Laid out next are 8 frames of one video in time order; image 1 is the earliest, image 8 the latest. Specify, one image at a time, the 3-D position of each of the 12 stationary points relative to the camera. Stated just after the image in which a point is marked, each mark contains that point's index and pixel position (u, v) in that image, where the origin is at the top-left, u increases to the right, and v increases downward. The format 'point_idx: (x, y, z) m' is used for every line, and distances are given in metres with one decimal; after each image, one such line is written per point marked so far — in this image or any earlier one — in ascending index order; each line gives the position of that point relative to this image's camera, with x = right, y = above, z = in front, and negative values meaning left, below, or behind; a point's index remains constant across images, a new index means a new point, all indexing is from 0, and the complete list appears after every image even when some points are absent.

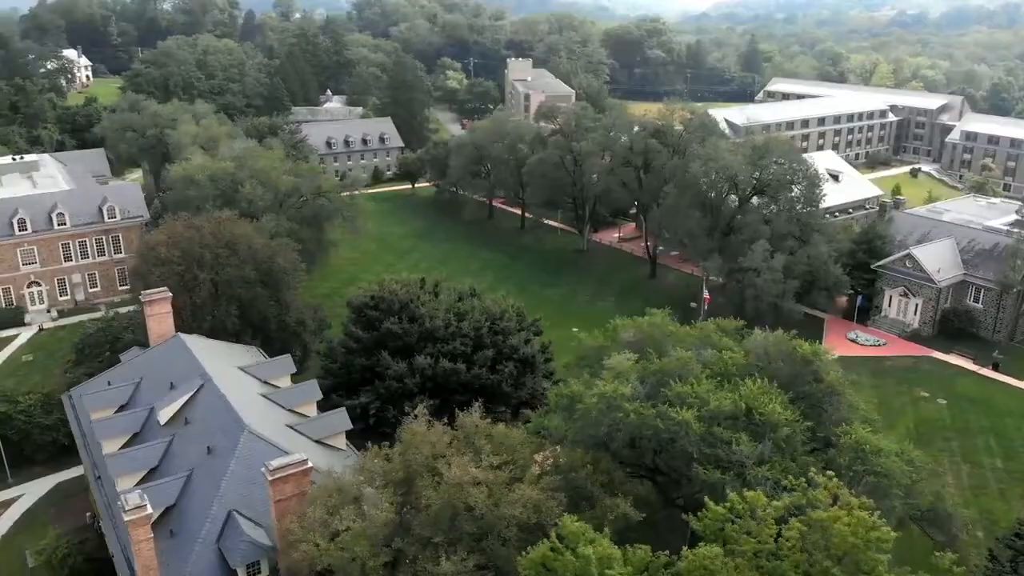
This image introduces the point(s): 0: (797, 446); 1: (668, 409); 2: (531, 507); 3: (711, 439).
0: (+6.4, -3.5, +19.2) m
1: (+3.6, -2.8, +19.5) m
2: (+0.4, -4.5, +17.7) m
3: (+4.4, -3.3, +18.8) m
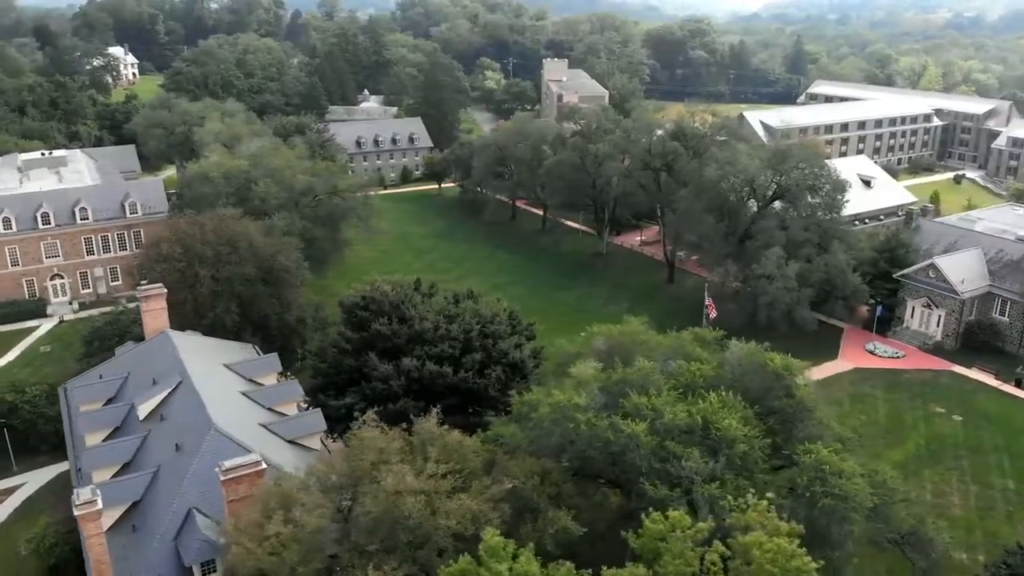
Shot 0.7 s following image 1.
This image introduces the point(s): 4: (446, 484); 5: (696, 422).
0: (+5.2, -3.8, +18.5) m
1: (+2.4, -3.0, +18.9) m
2: (-0.9, -4.7, +17.4) m
3: (+3.2, -3.5, +18.3) m
4: (-1.4, -4.2, +18.2) m
5: (+4.0, -2.9, +18.7) m
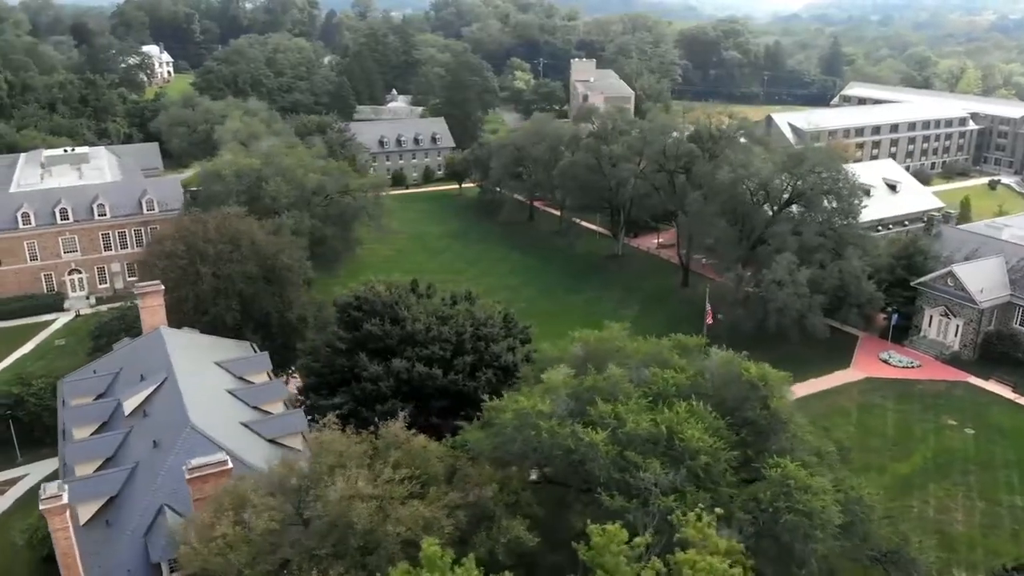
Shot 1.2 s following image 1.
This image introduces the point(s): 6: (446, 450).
0: (+4.3, -3.9, +18.0) m
1: (+1.6, -3.1, +18.6) m
2: (-1.8, -4.7, +17.2) m
3: (+2.3, -3.7, +17.9) m
4: (-2.3, -4.2, +18.0) m
5: (+3.2, -3.1, +18.3) m
6: (-1.6, -3.8, +20.0) m
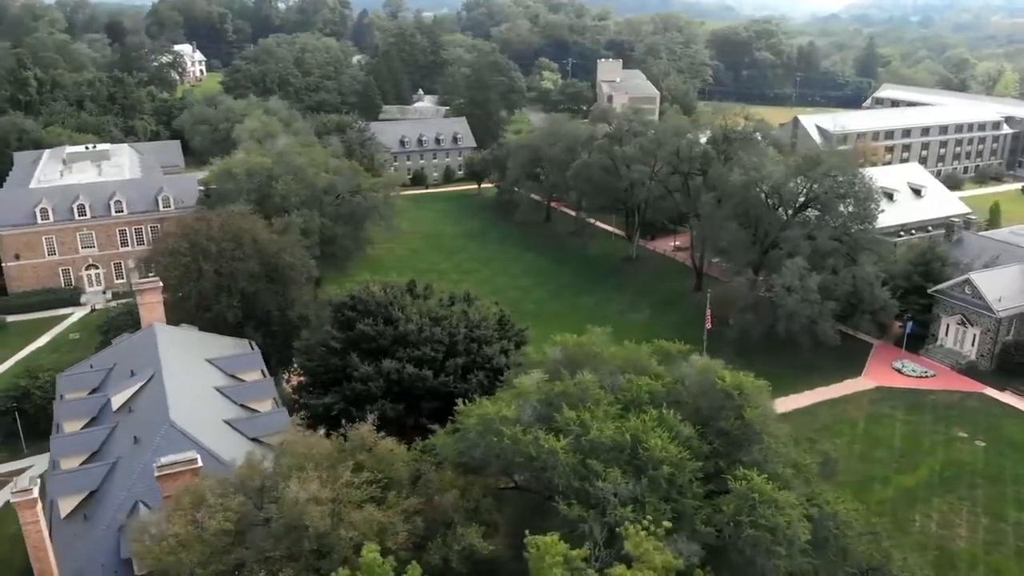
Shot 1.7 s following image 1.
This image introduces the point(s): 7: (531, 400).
0: (+3.5, -4.1, +17.6) m
1: (+0.8, -3.2, +18.3) m
2: (-2.7, -4.8, +17.0) m
3: (+1.5, -3.8, +17.6) m
4: (-3.2, -4.3, +17.9) m
5: (+2.3, -3.2, +17.9) m
6: (-2.3, -3.8, +19.8) m
7: (+0.4, -2.6, +19.8) m
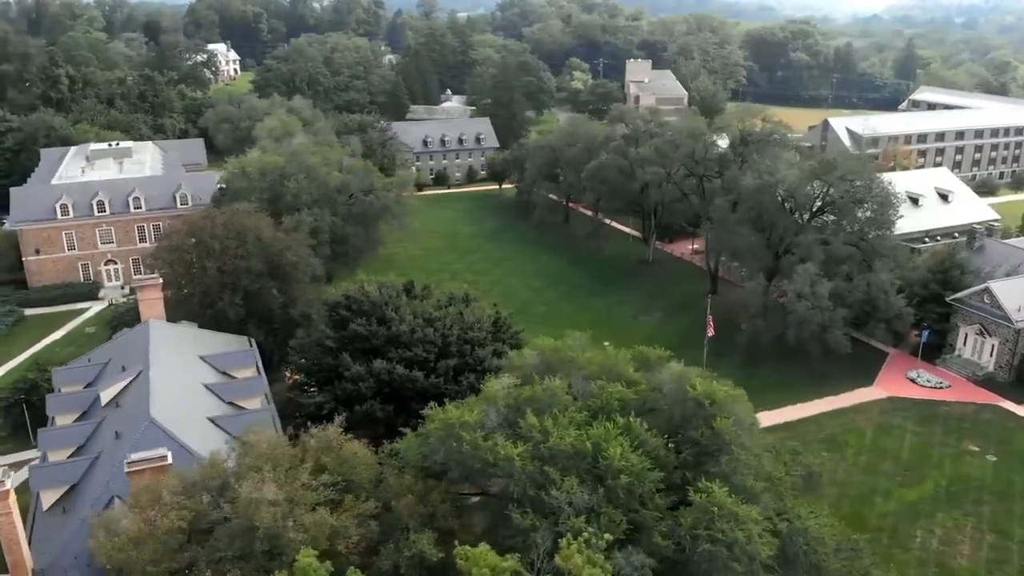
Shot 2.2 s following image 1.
0: (+2.6, -4.2, +17.3) m
1: (-0.1, -3.3, +18.0) m
2: (-3.7, -4.8, +16.9) m
3: (+0.6, -3.9, +17.3) m
4: (-4.0, -4.3, +17.8) m
5: (+1.5, -3.3, +17.6) m
6: (-3.1, -3.9, +19.7) m
7: (-0.4, -2.7, +19.6) m
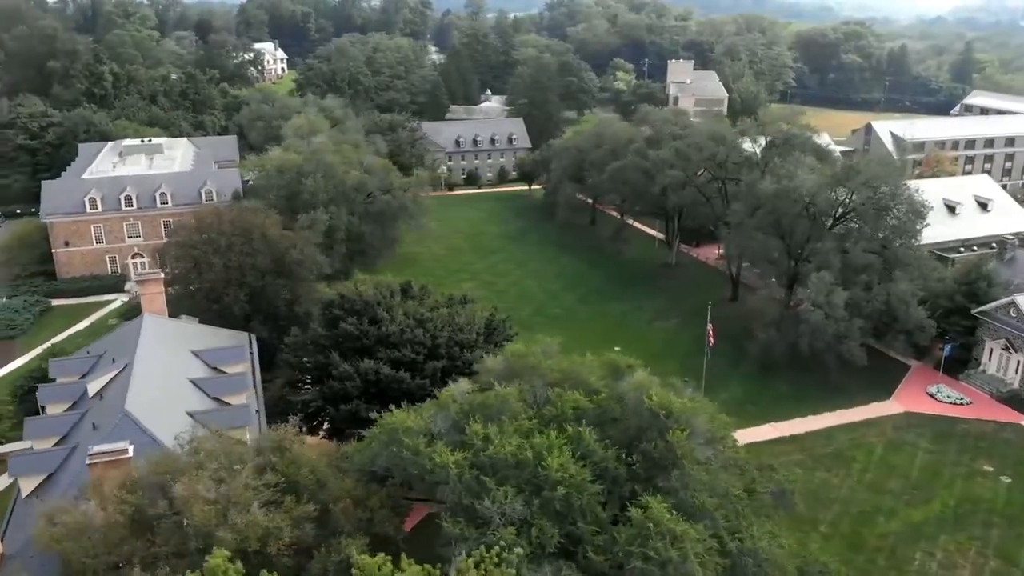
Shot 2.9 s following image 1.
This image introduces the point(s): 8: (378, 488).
0: (+1.3, -4.3, +16.8) m
1: (-1.3, -3.3, +17.8) m
2: (-5.0, -4.8, +16.9) m
3: (-0.7, -4.0, +17.0) m
4: (-5.3, -4.3, +17.8) m
5: (+0.2, -3.4, +17.2) m
6: (-4.2, -3.9, +19.6) m
7: (-1.5, -2.8, +19.4) m
8: (-3.1, -4.4, +18.9) m
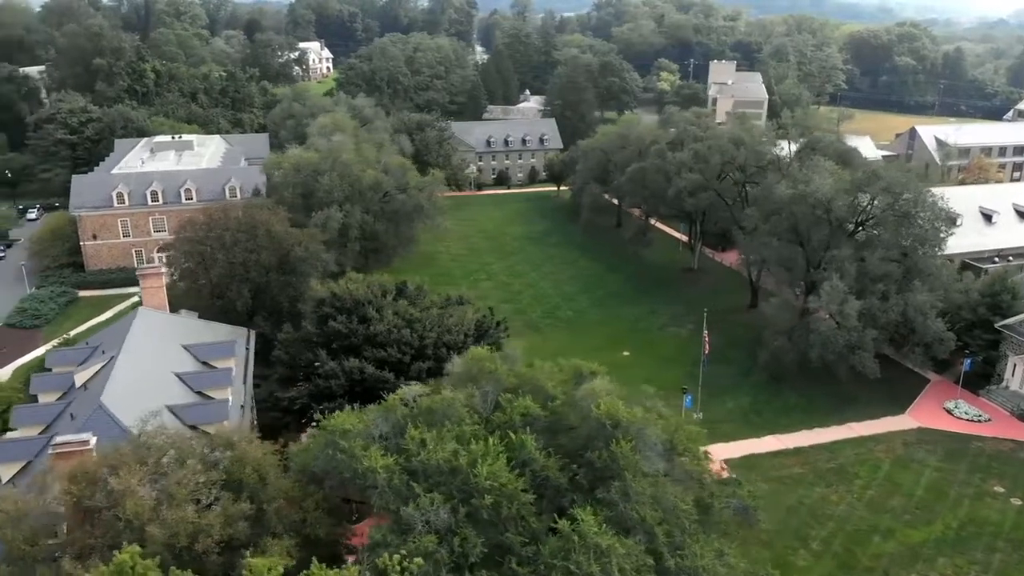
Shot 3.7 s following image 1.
0: (-0.1, -4.4, +16.5) m
1: (-2.6, -3.4, +17.6) m
2: (-6.4, -4.8, +16.9) m
3: (-2.1, -4.0, +16.8) m
4: (-6.6, -4.2, +17.9) m
5: (-1.1, -3.5, +17.0) m
6: (-5.4, -3.9, +19.6) m
7: (-2.7, -2.8, +19.2) m
8: (-4.4, -4.4, +18.9) m
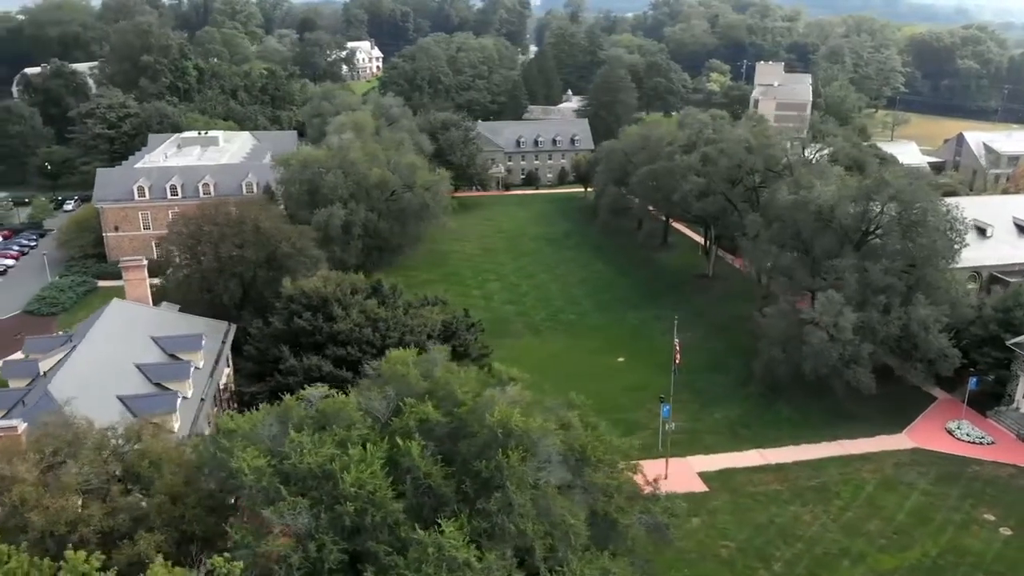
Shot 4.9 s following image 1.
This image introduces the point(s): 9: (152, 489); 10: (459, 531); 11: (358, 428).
0: (-2.7, -4.5, +16.2) m
1: (-5.0, -3.4, +17.5) m
2: (-8.9, -4.7, +17.1) m
3: (-4.6, -4.0, +16.6) m
4: (-9.0, -4.1, +18.1) m
5: (-3.6, -3.5, +16.8) m
6: (-7.7, -3.8, +19.7) m
7: (-4.9, -2.8, +19.1) m
8: (-6.7, -4.4, +18.9) m
9: (-7.4, -4.2, +18.1) m
10: (-0.9, -4.5, +16.0) m
11: (-3.3, -3.0, +18.4) m
